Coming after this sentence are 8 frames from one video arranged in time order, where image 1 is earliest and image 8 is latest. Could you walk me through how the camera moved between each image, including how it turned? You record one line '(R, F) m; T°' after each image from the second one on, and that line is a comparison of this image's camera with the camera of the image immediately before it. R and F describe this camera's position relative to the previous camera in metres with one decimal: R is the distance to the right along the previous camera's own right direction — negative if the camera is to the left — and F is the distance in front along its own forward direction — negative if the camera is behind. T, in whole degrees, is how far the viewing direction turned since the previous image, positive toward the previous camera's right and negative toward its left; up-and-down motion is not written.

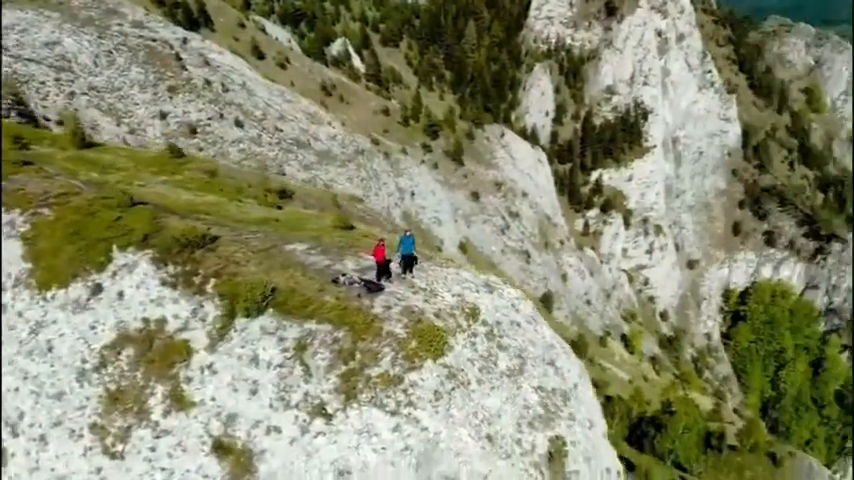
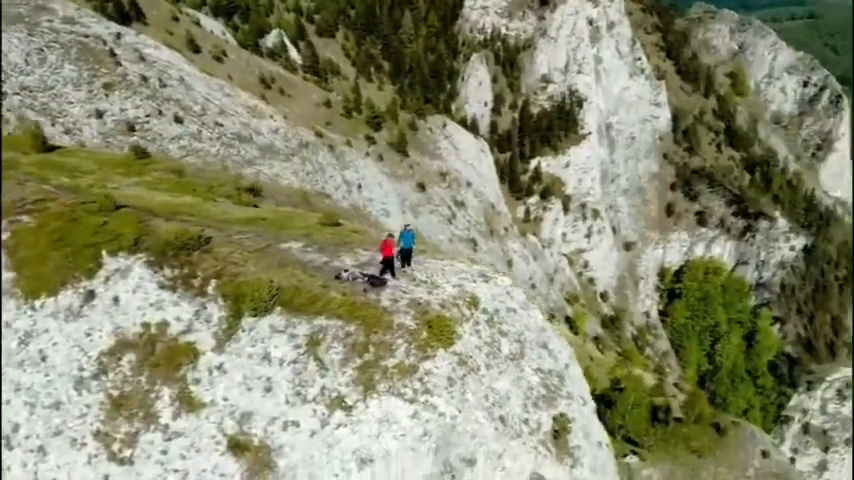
(-3.0, -1.0) m; +5°
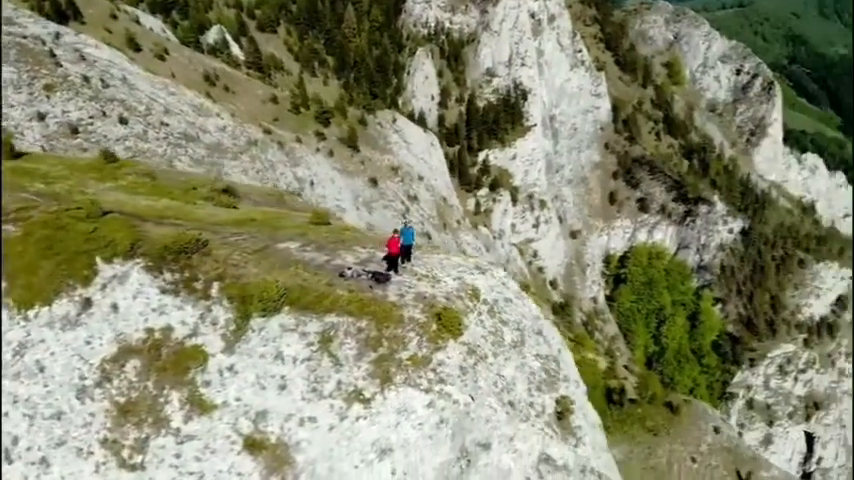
(-2.8, -1.0) m; +4°
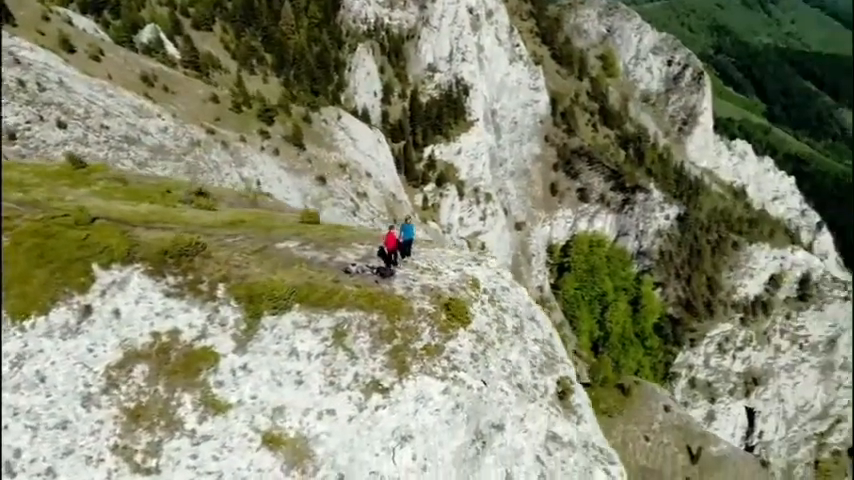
(-3.1, -1.1) m; +5°
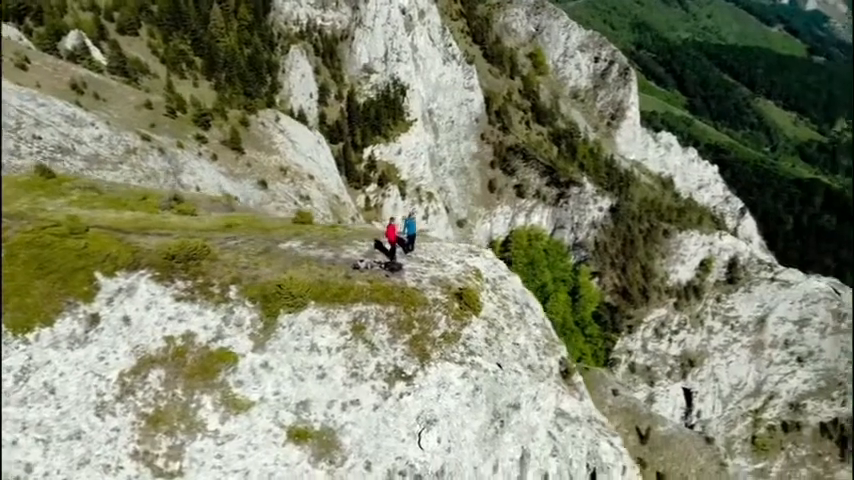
(-3.8, -1.3) m; +5°
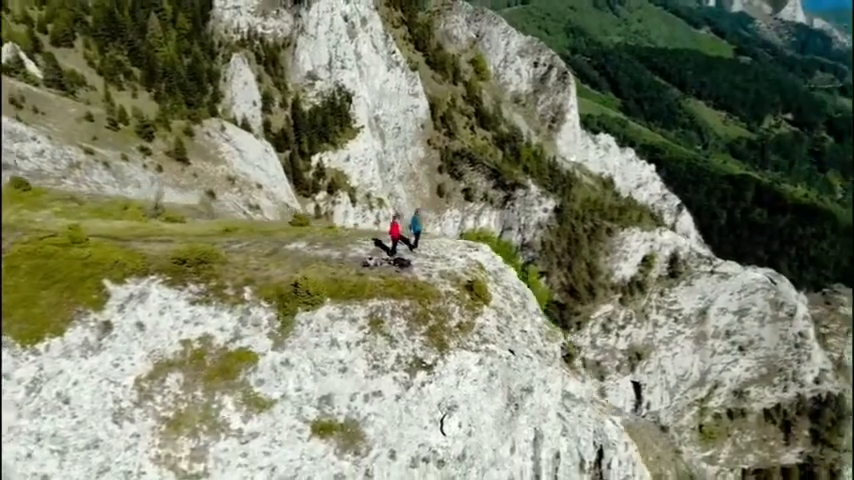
(-3.5, -1.3) m; +5°
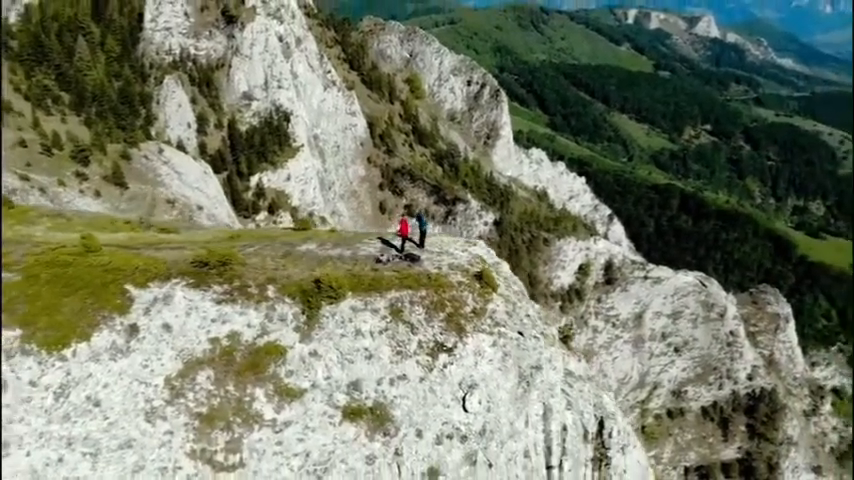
(-4.3, -2.6) m; +5°
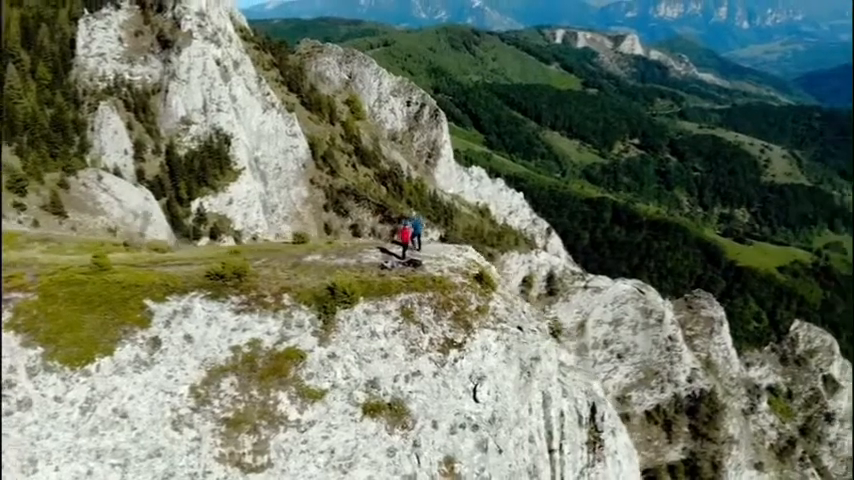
(-3.9, -2.8) m; +5°
